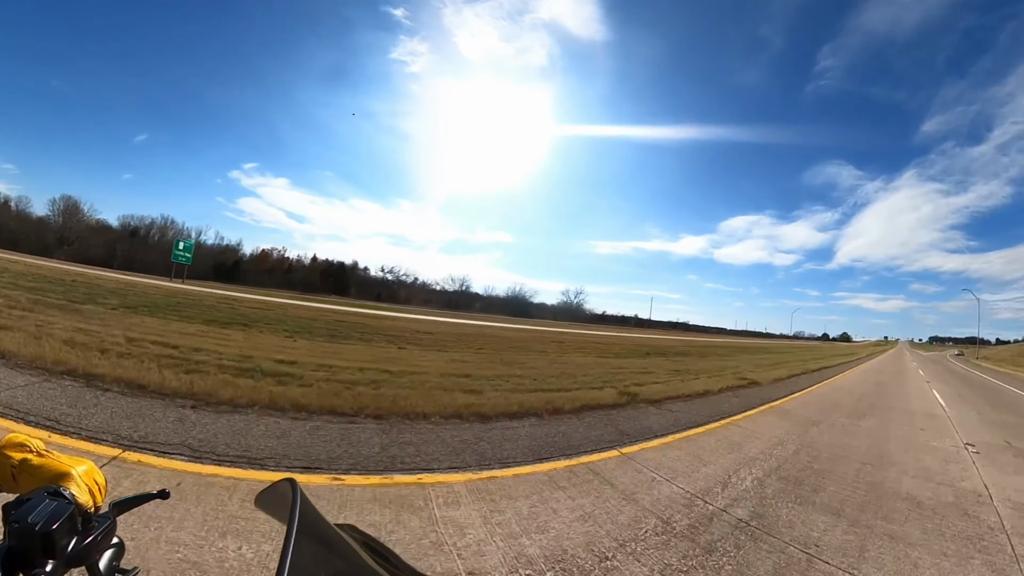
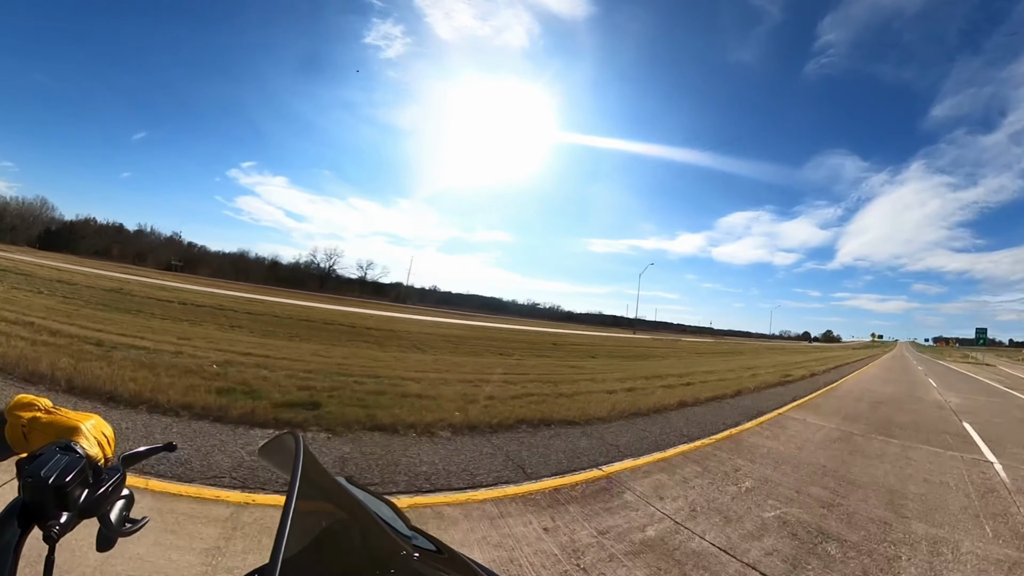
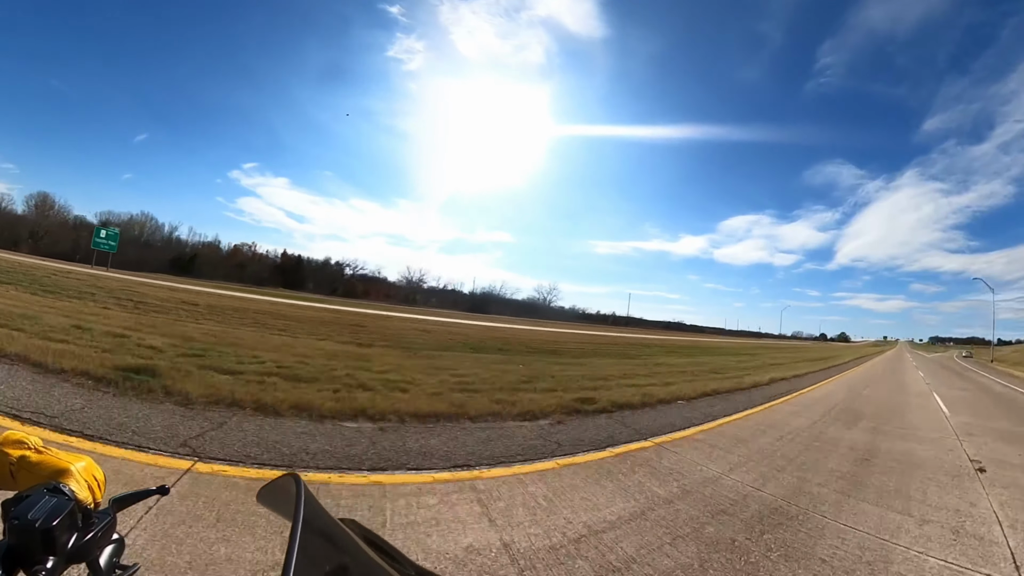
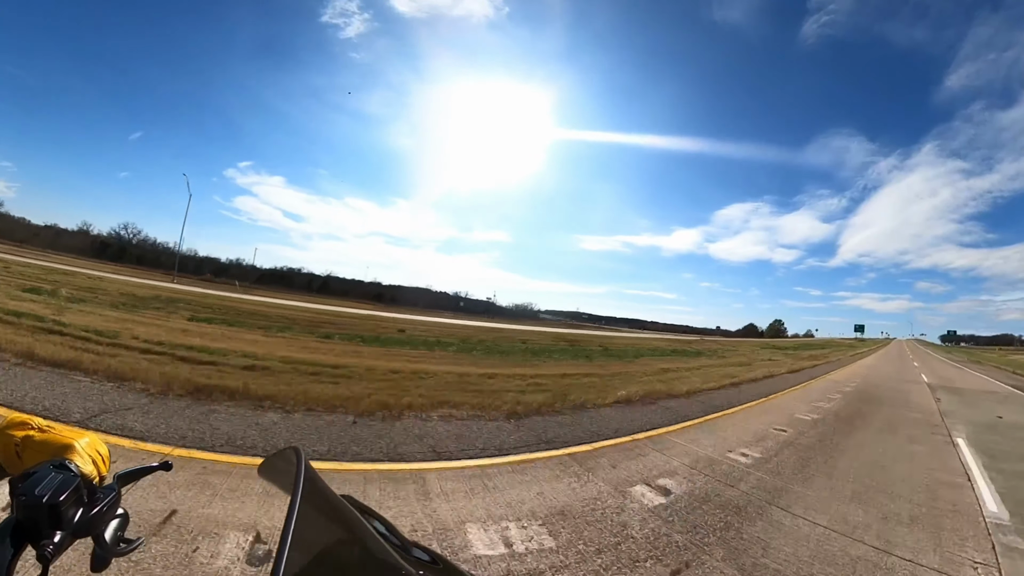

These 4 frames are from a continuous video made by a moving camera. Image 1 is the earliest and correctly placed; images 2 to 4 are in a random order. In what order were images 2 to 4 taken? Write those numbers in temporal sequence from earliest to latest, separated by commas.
3, 2, 4
